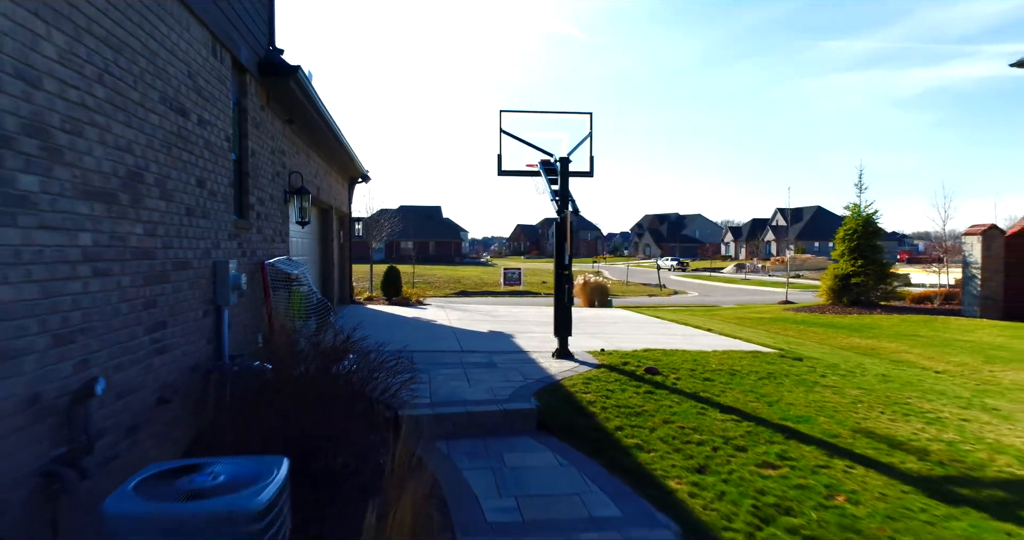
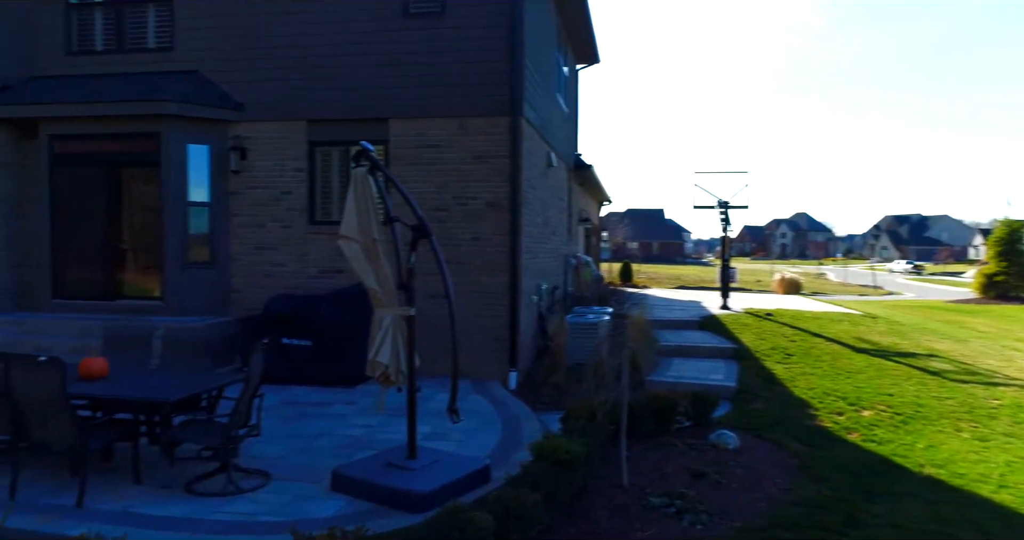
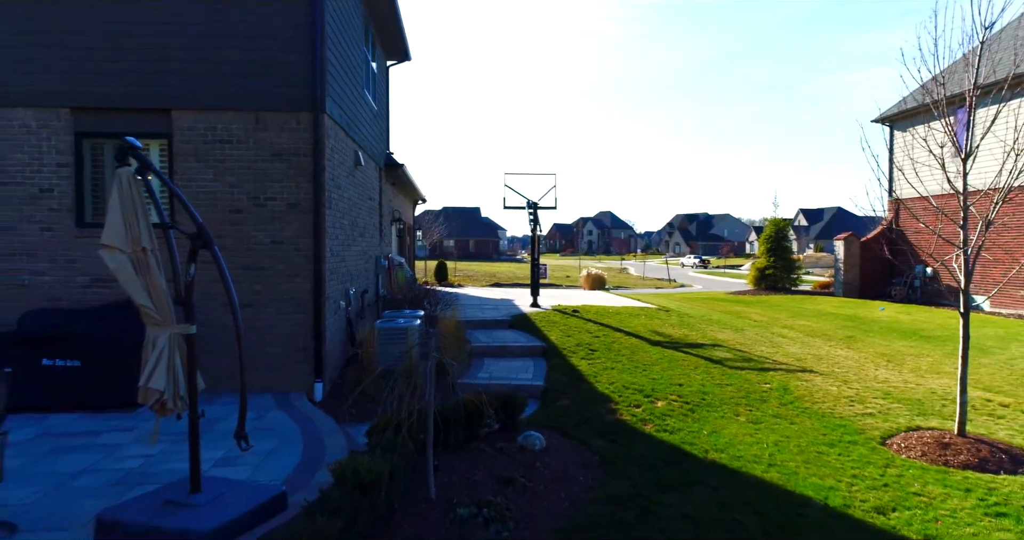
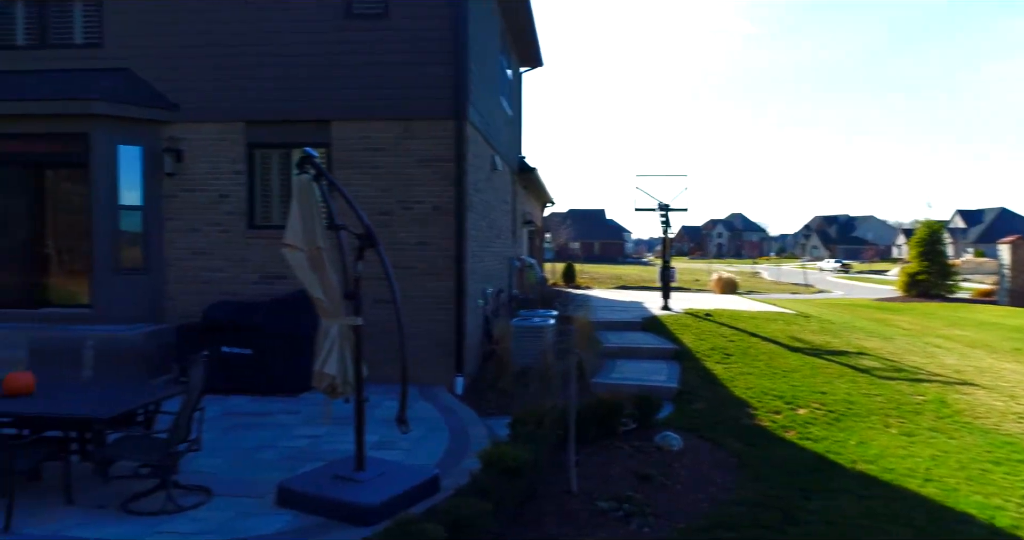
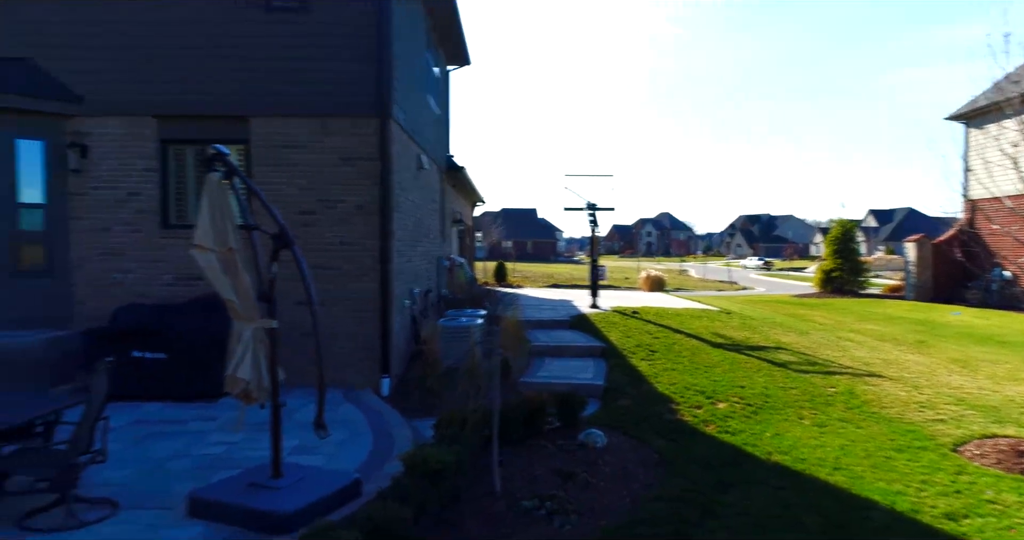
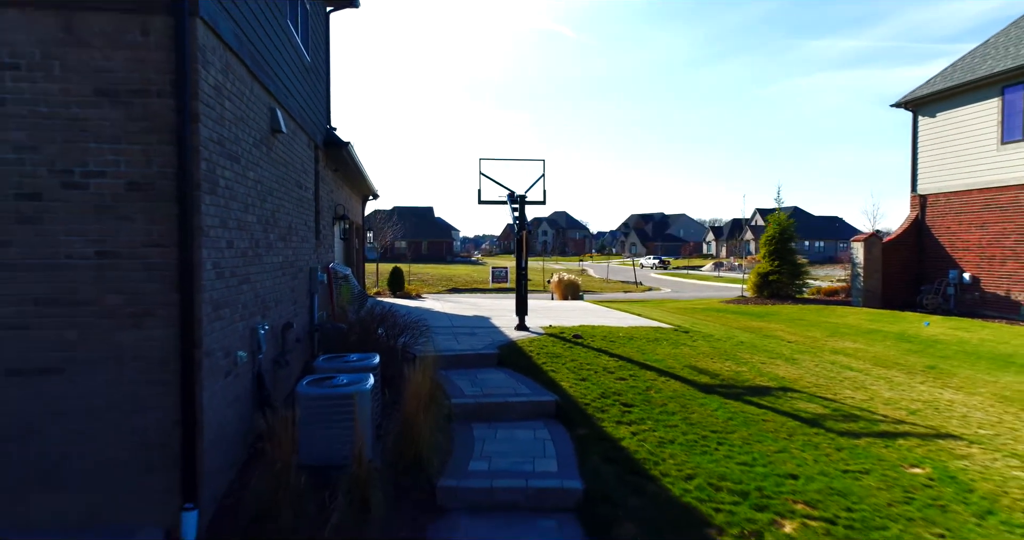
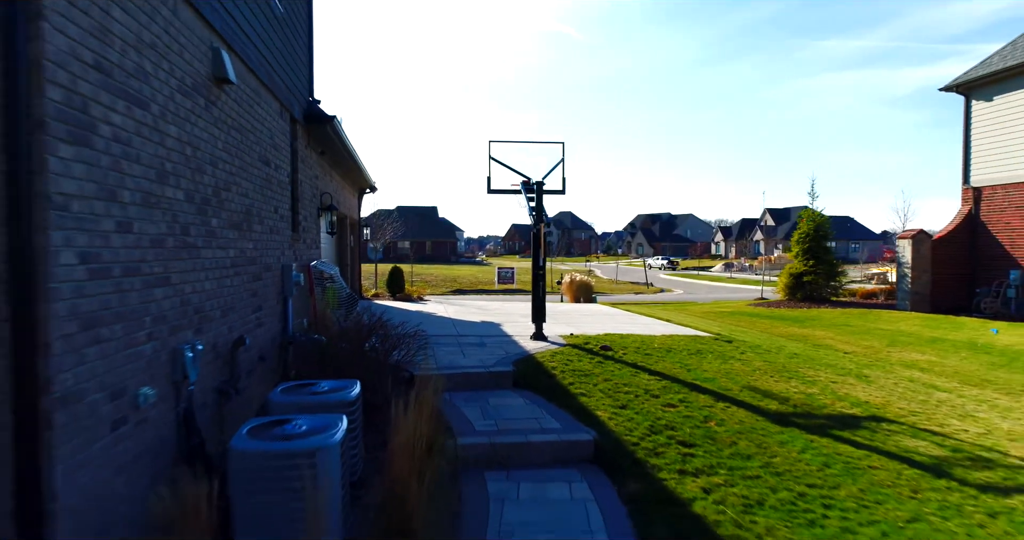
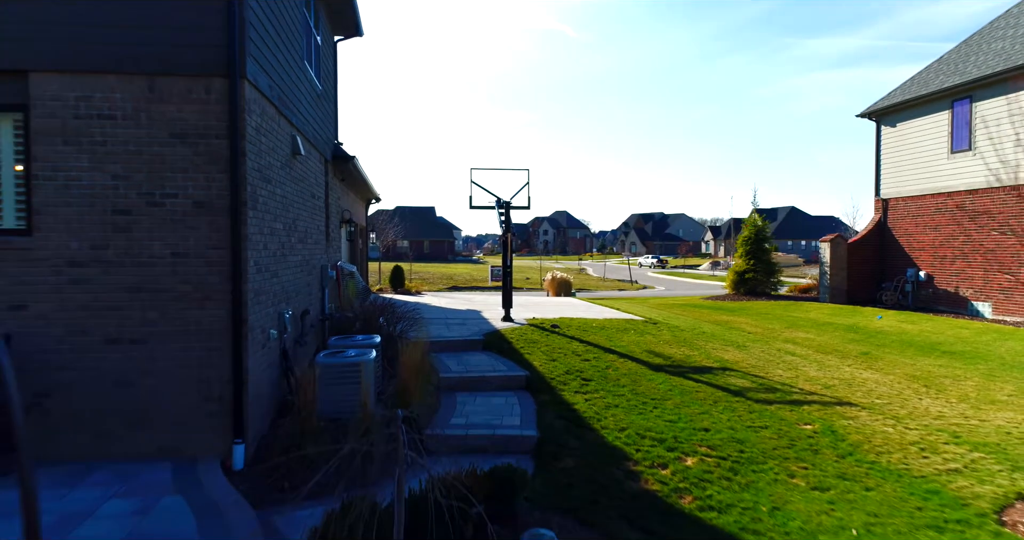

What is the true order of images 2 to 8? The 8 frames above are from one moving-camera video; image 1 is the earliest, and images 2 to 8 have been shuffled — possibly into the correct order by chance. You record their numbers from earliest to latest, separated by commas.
7, 6, 8, 3, 5, 4, 2
